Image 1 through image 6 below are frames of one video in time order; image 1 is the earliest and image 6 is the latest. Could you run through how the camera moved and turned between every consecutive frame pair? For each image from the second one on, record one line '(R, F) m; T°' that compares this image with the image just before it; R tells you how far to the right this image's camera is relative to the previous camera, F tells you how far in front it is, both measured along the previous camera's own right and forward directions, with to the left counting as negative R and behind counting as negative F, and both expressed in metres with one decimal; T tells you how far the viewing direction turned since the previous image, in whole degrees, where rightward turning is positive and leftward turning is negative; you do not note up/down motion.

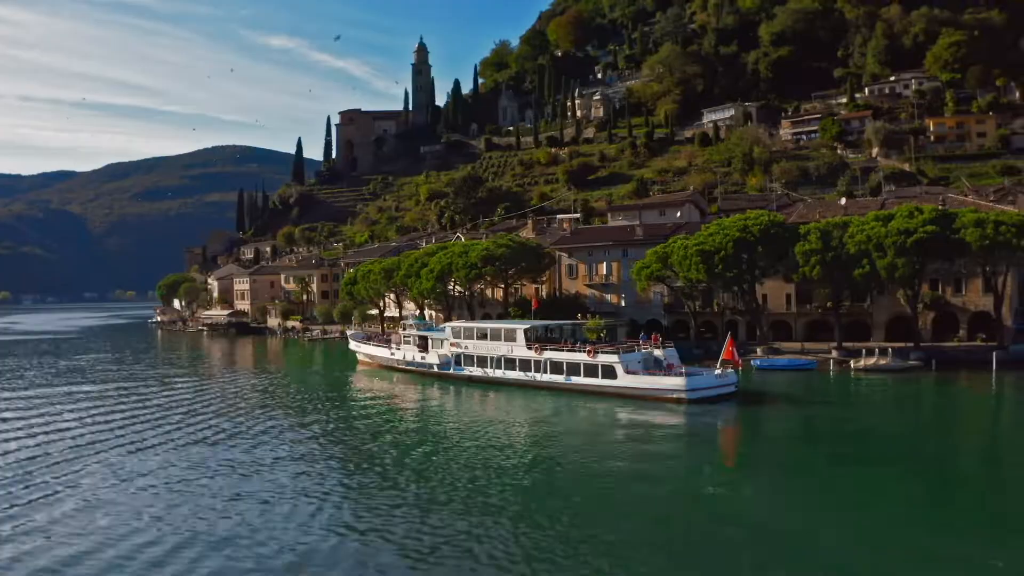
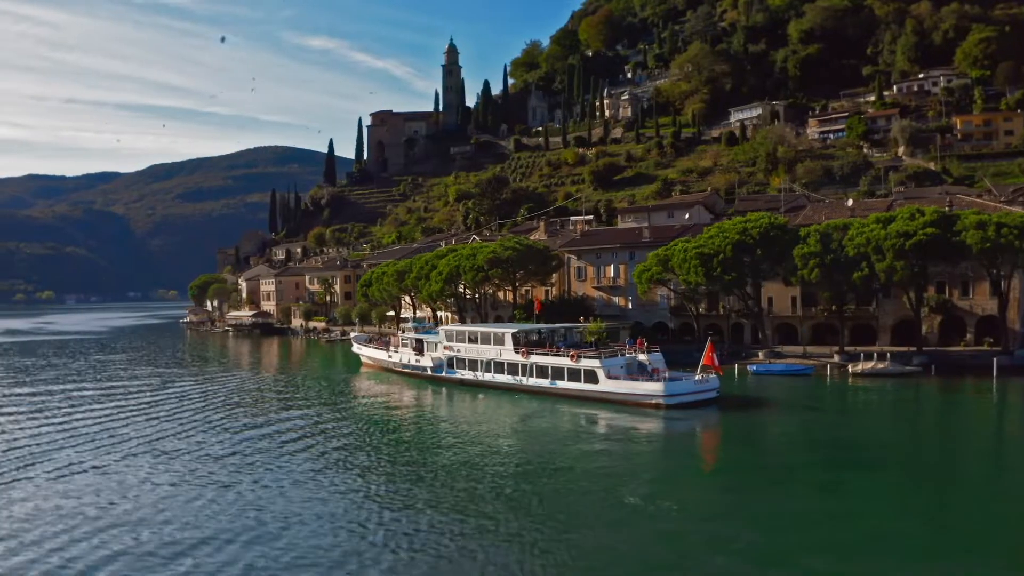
(+2.8, +0.1) m; -2°
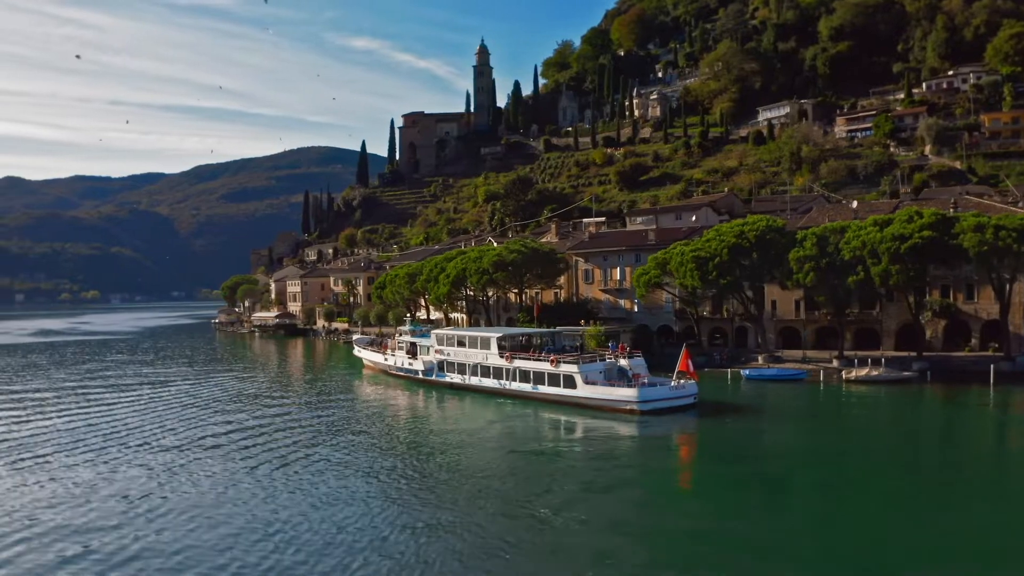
(+3.0, +0.1) m; -2°
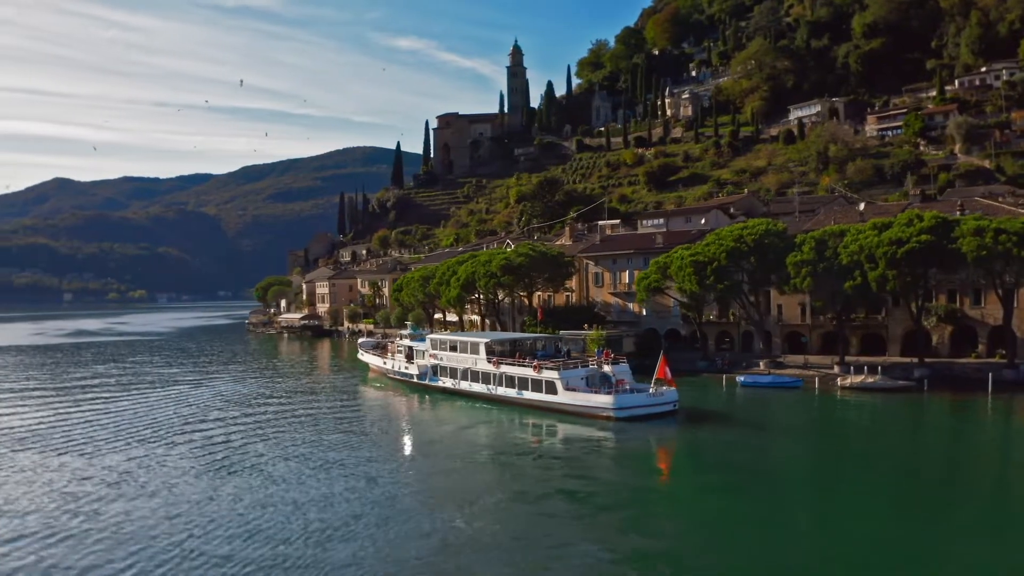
(+3.0, -0.1) m; -3°
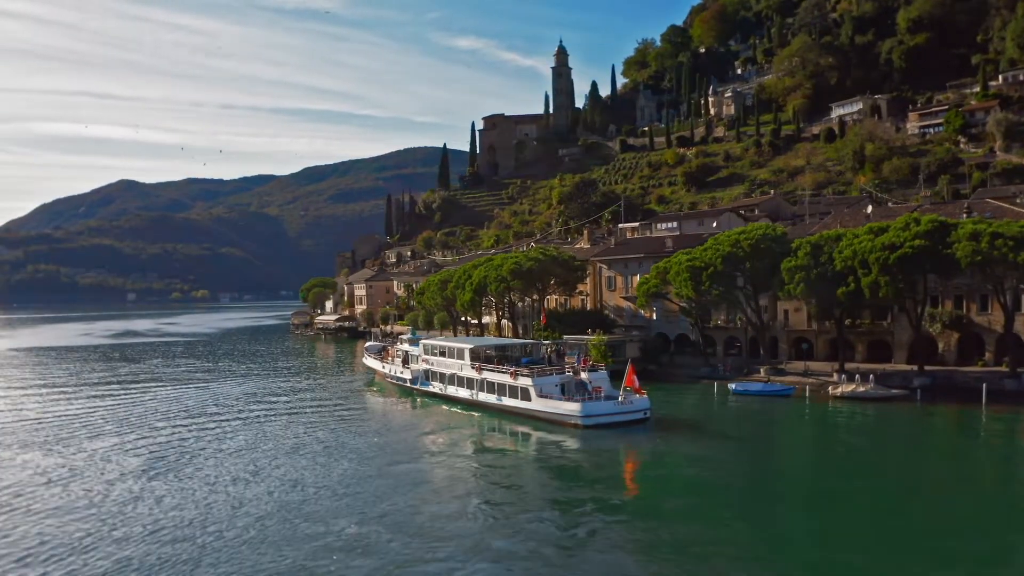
(+4.1, -0.2) m; -3°
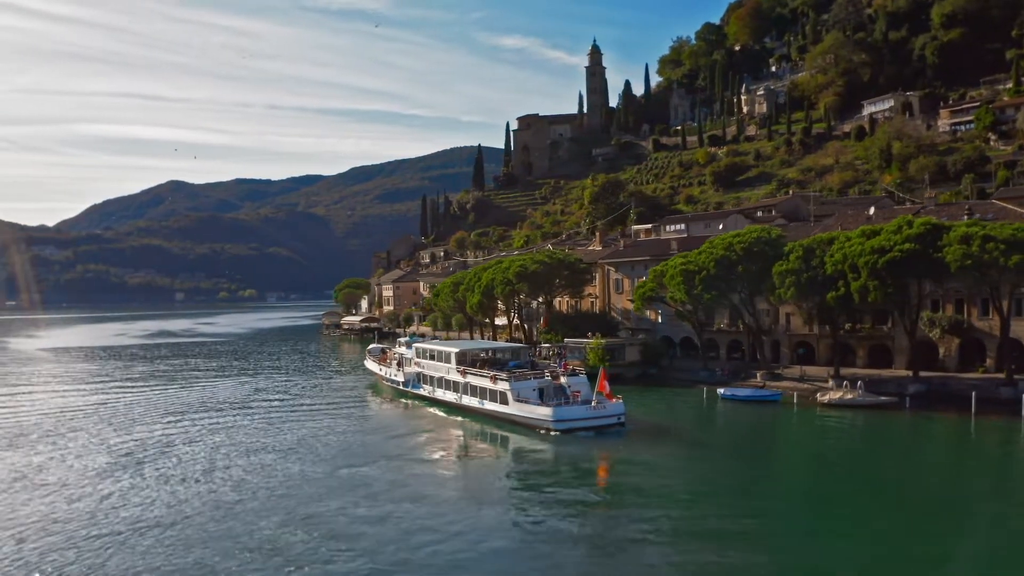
(+3.3, -0.3) m; -3°
